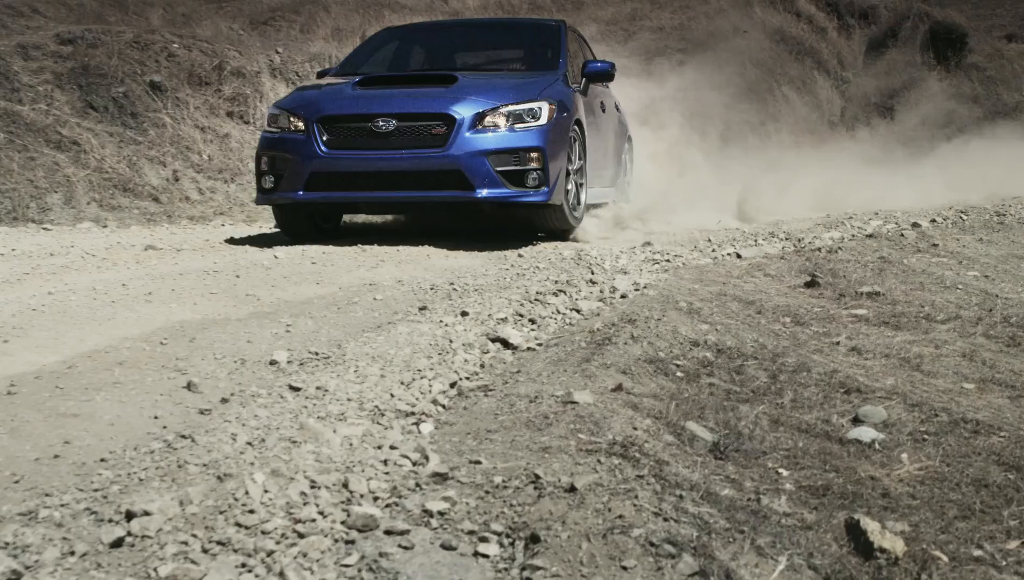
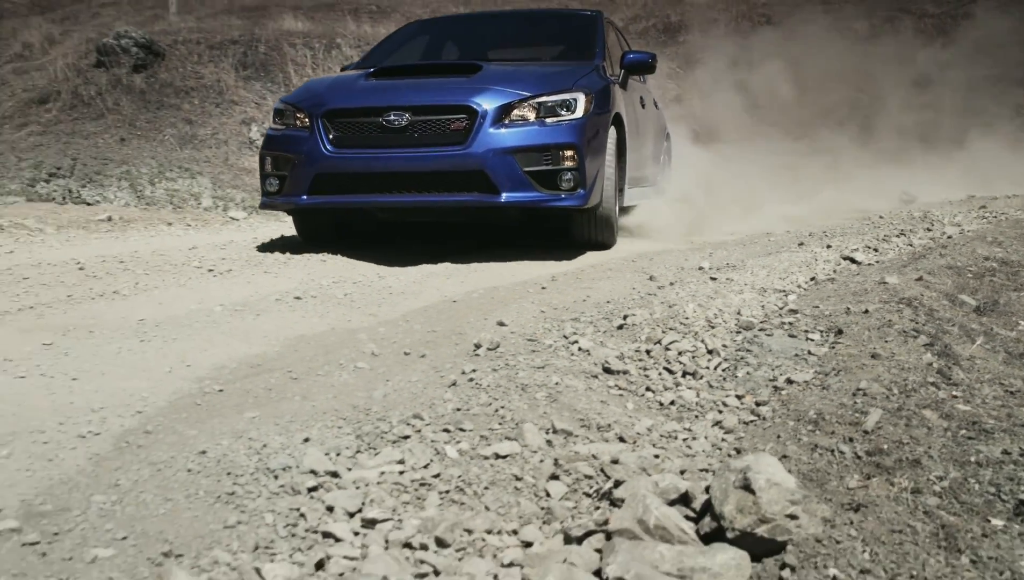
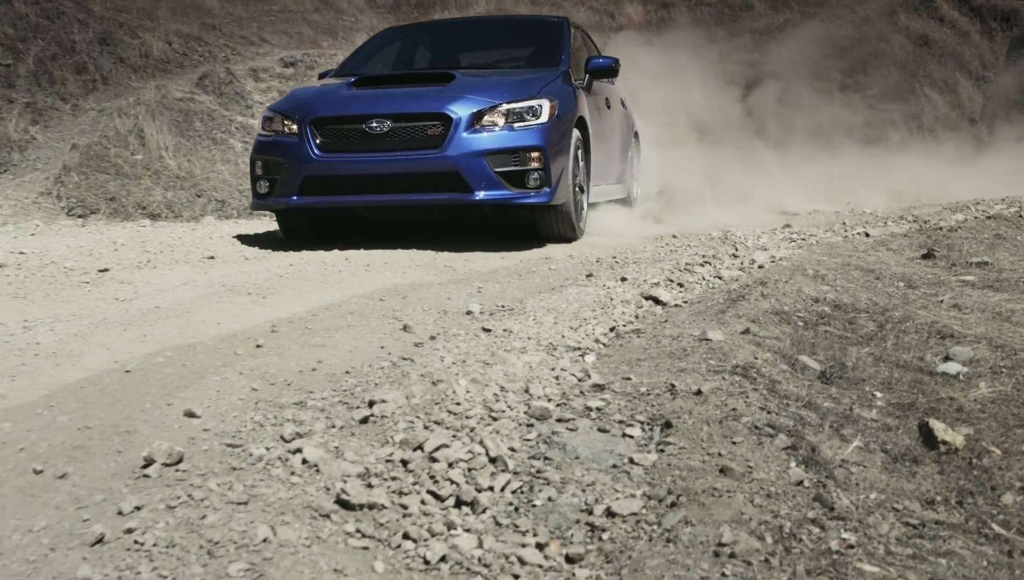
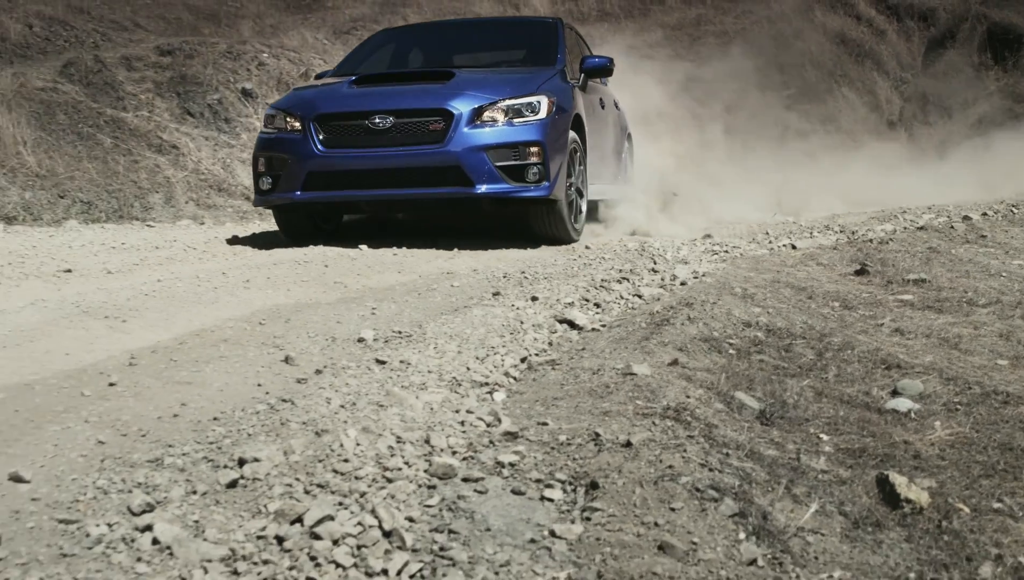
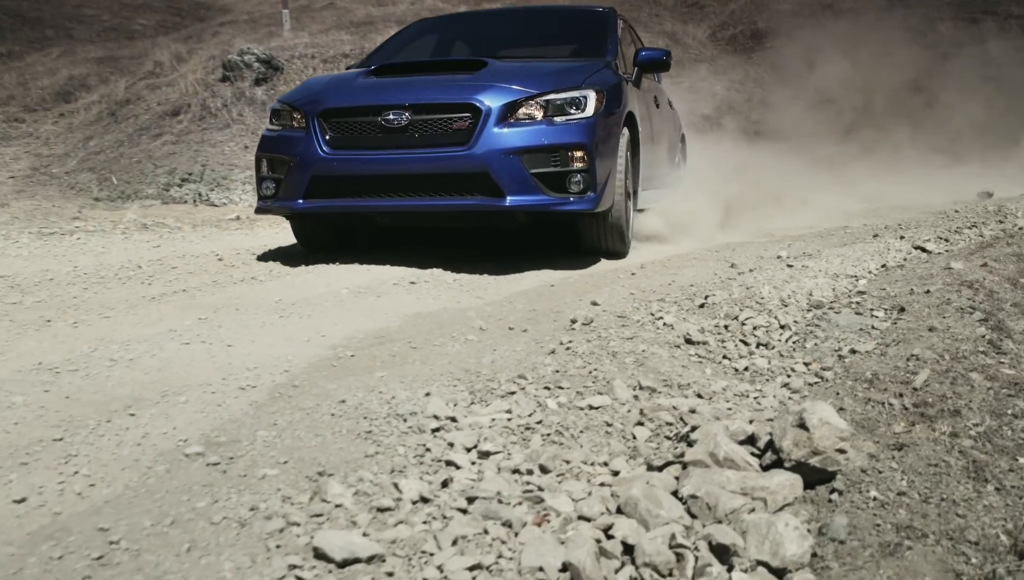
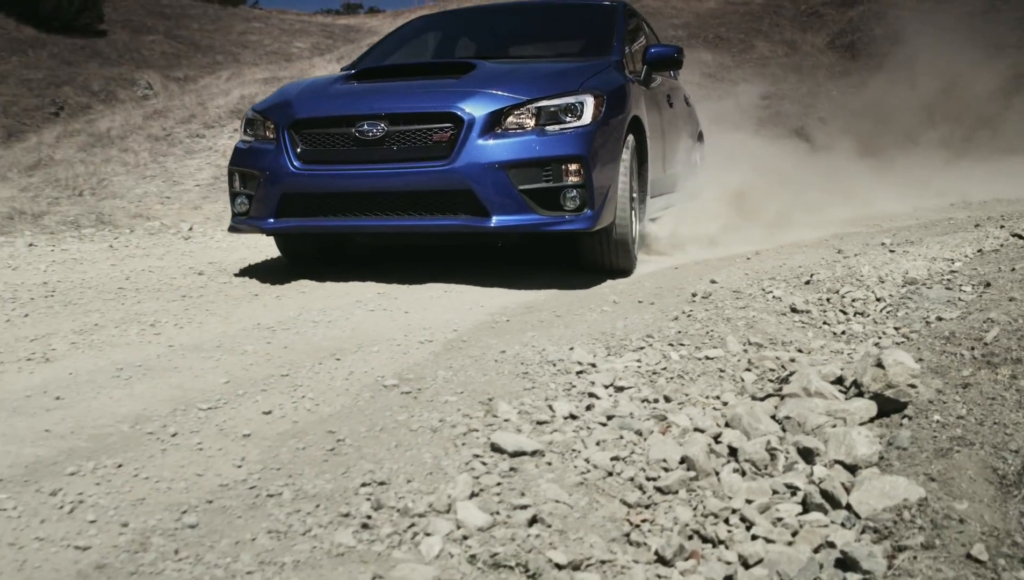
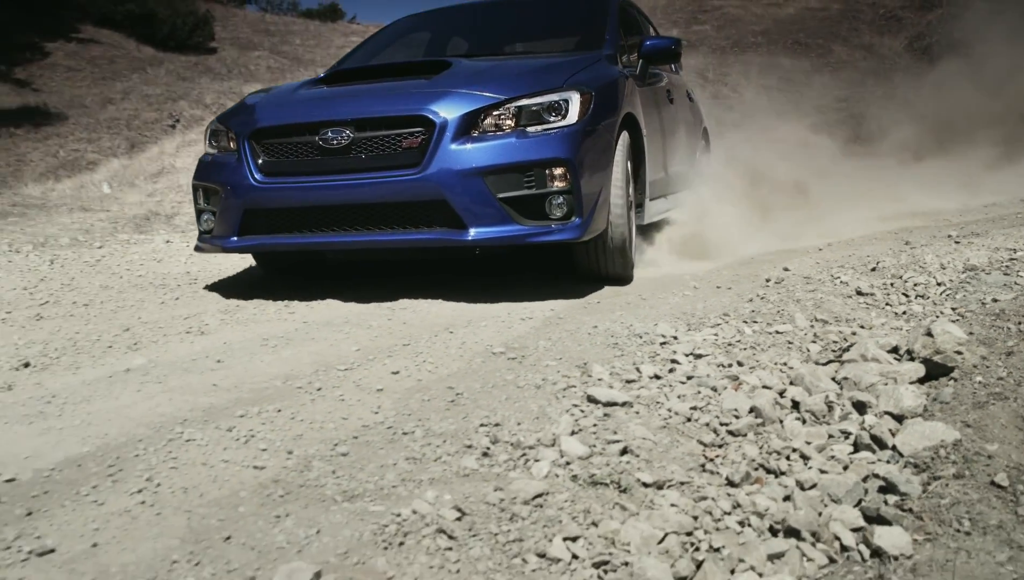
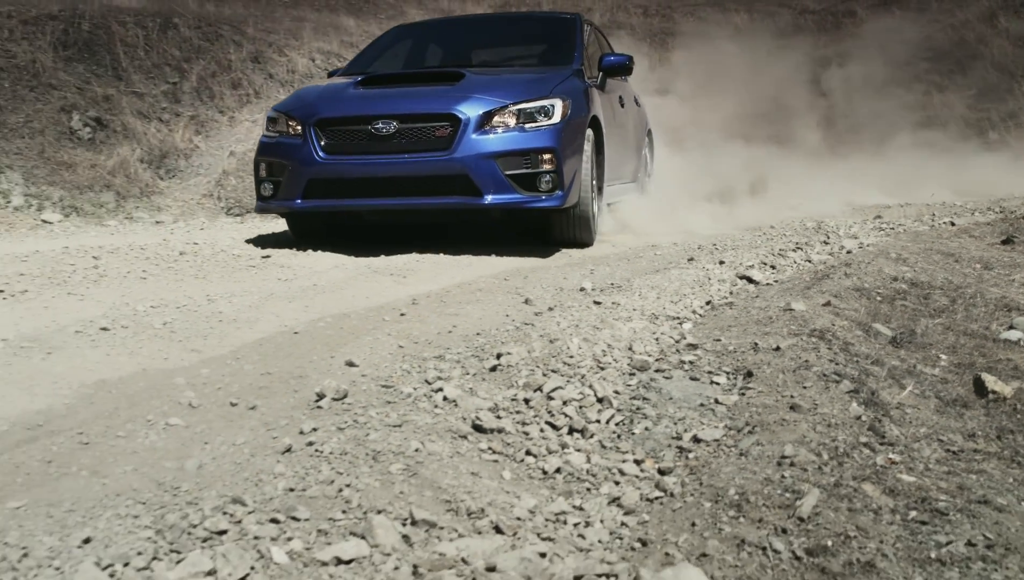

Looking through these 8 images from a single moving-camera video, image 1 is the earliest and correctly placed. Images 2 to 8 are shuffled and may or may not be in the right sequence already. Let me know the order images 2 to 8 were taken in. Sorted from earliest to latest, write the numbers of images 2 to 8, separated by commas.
4, 3, 8, 2, 5, 6, 7
